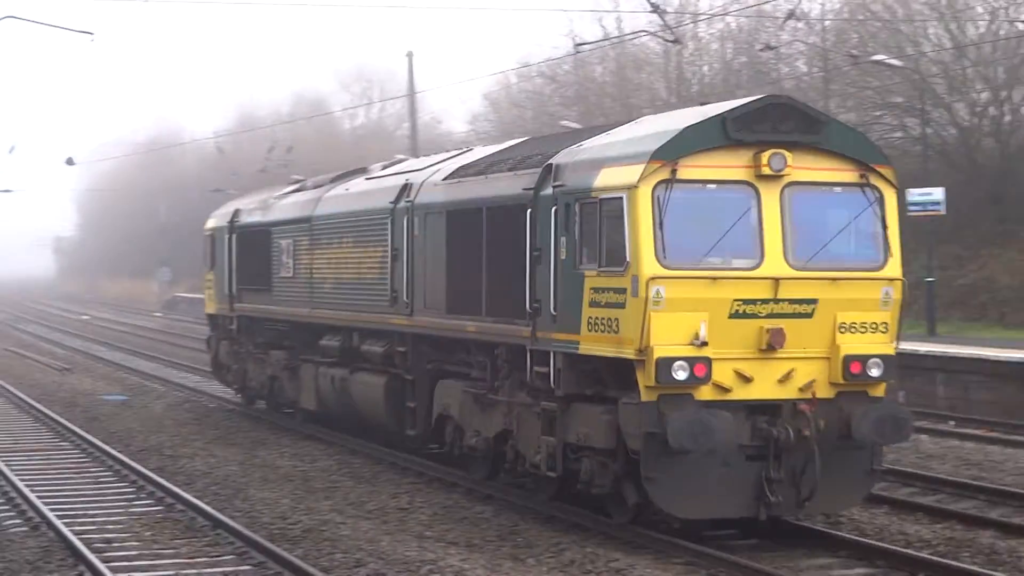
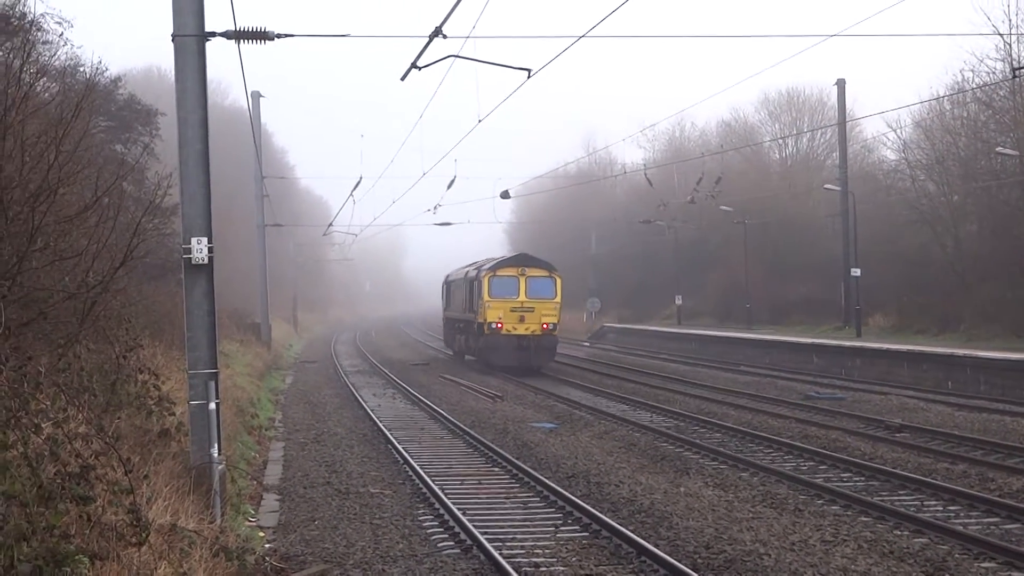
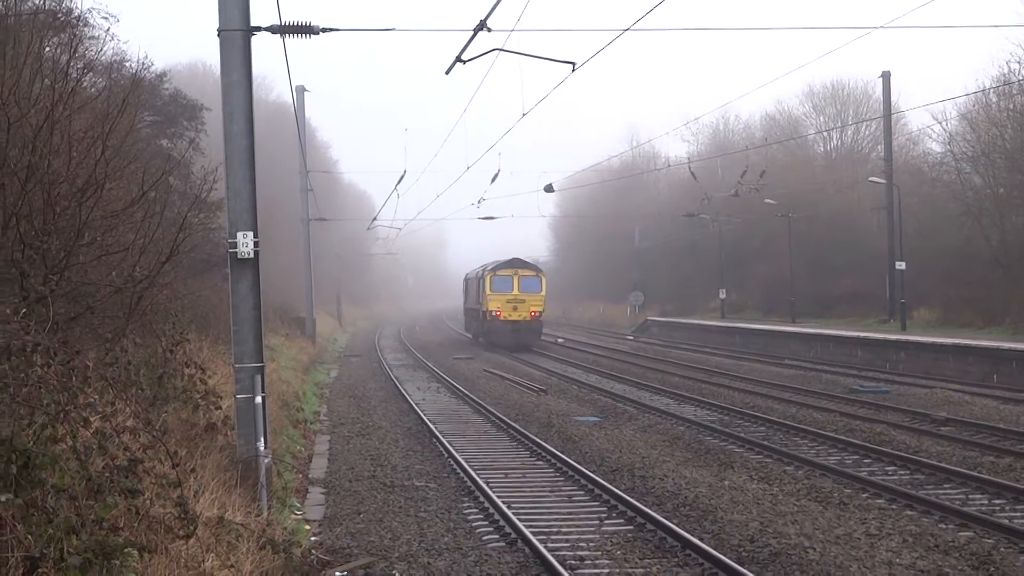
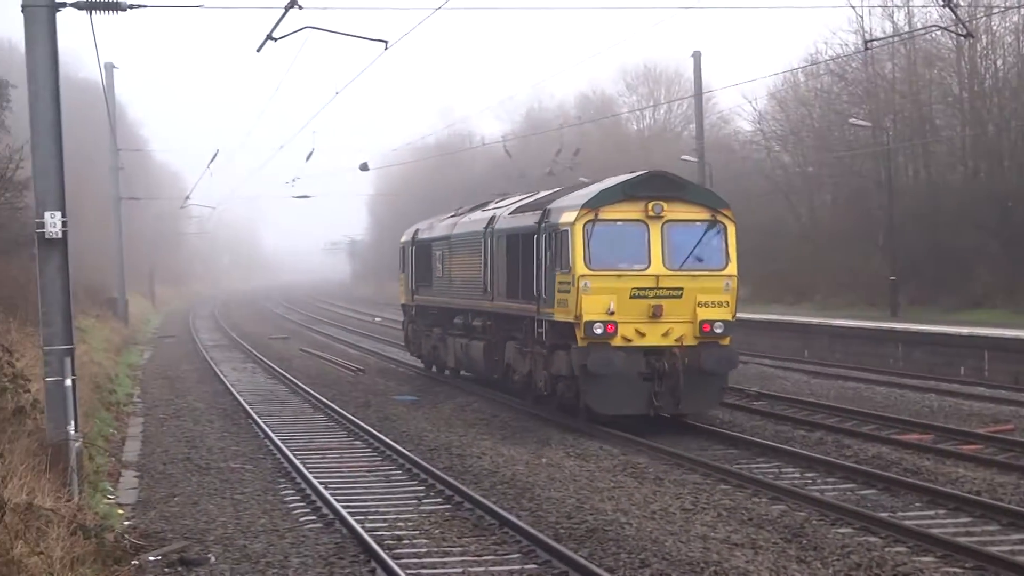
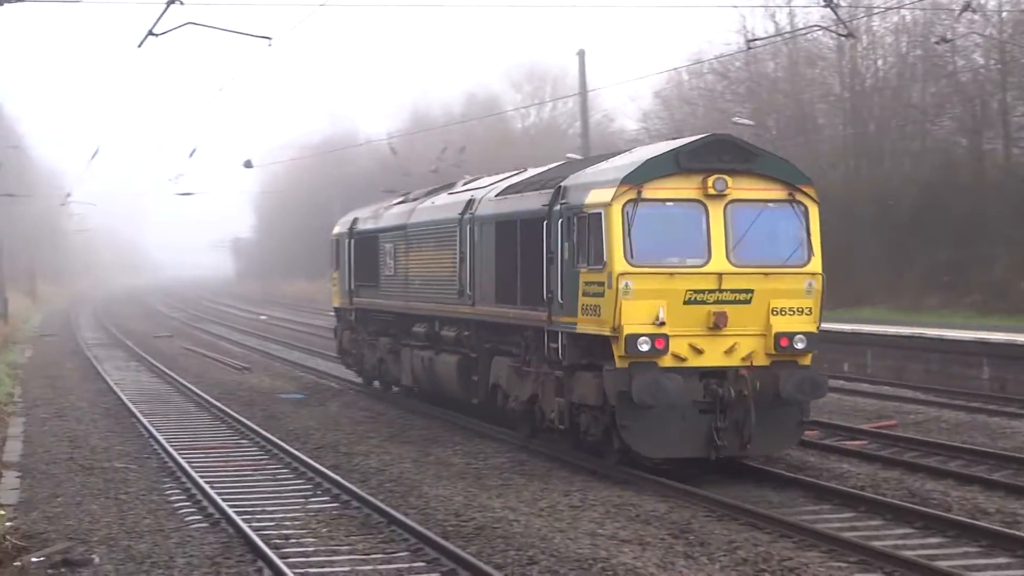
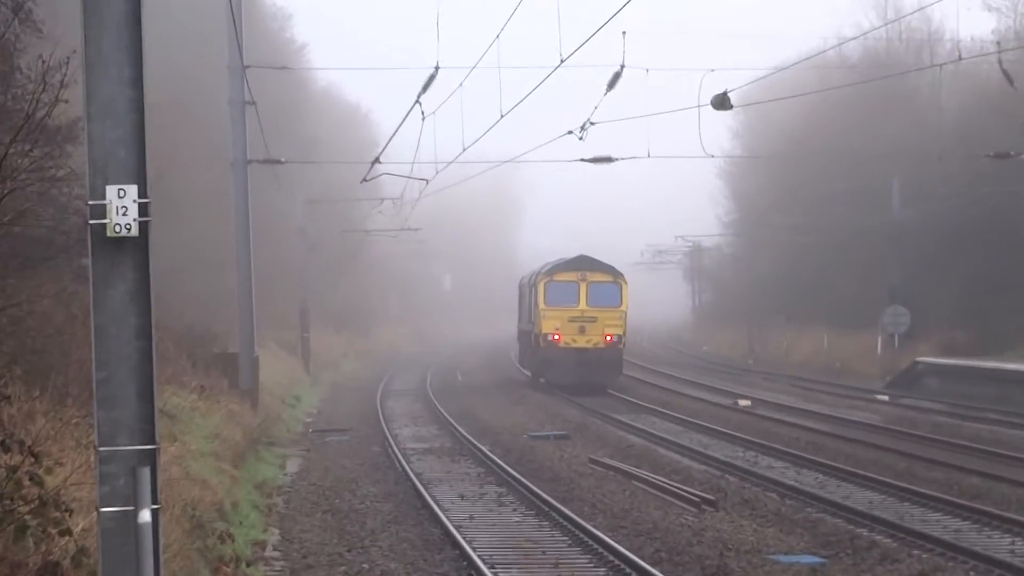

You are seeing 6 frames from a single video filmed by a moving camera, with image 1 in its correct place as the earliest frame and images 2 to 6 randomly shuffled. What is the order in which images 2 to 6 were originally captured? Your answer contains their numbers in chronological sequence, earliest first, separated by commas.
5, 4, 2, 3, 6
